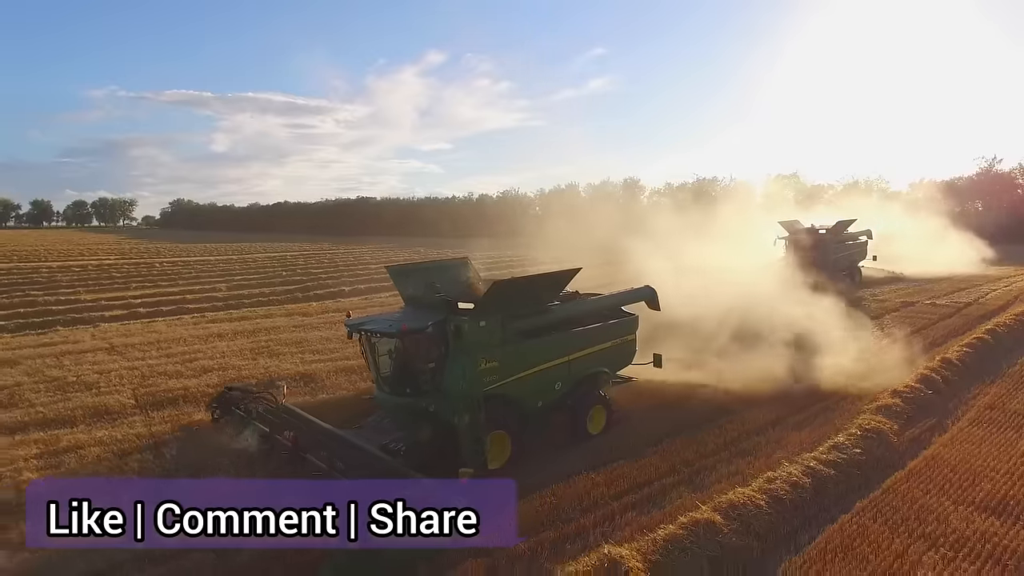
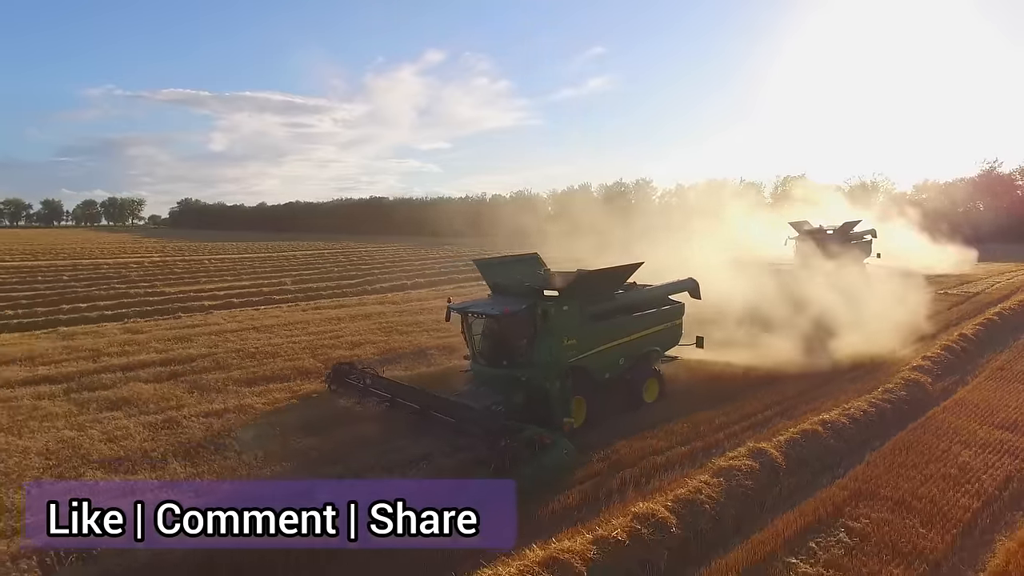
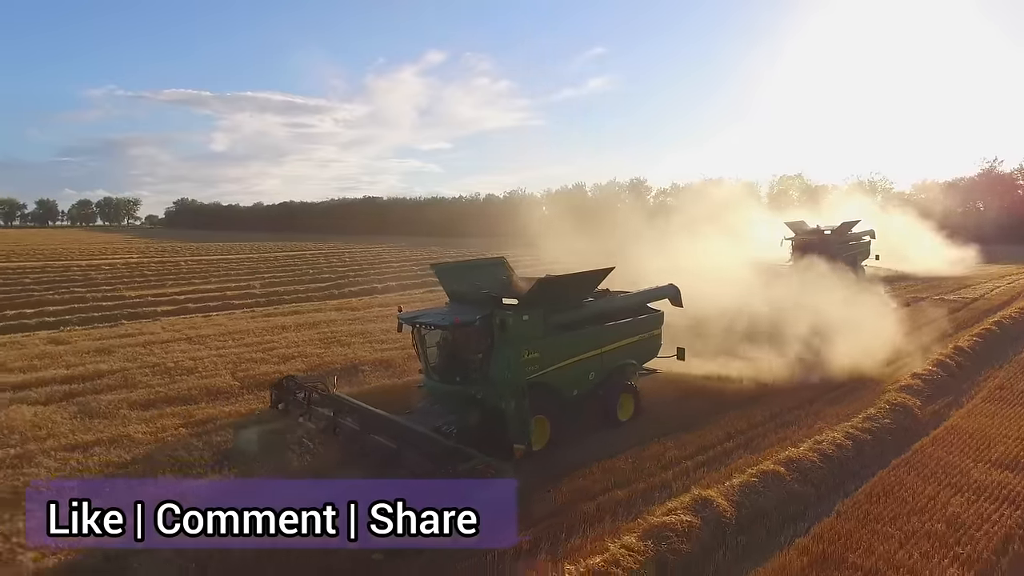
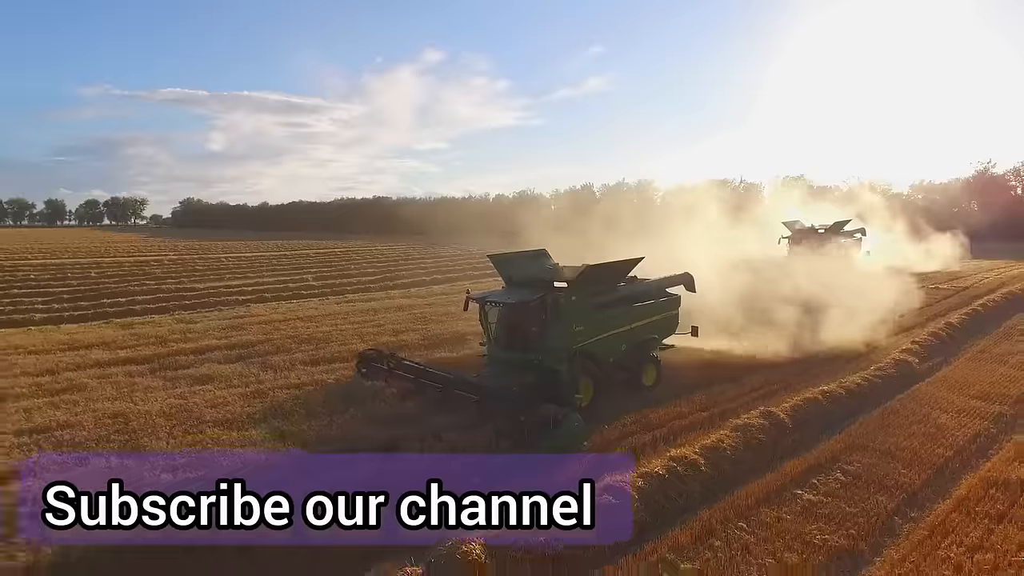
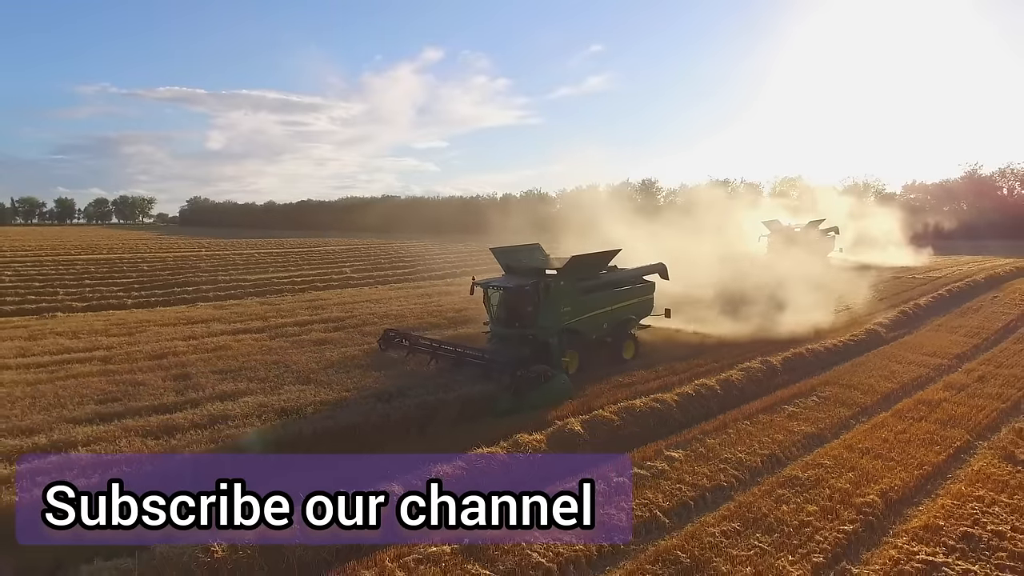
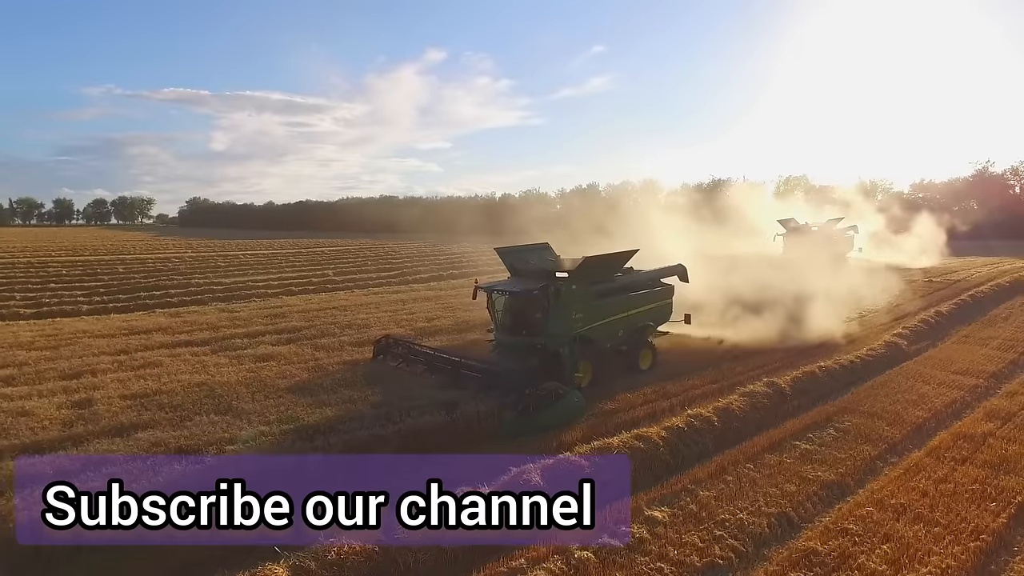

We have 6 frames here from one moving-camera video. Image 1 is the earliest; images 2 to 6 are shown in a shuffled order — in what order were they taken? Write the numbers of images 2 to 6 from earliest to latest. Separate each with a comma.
3, 2, 4, 6, 5
